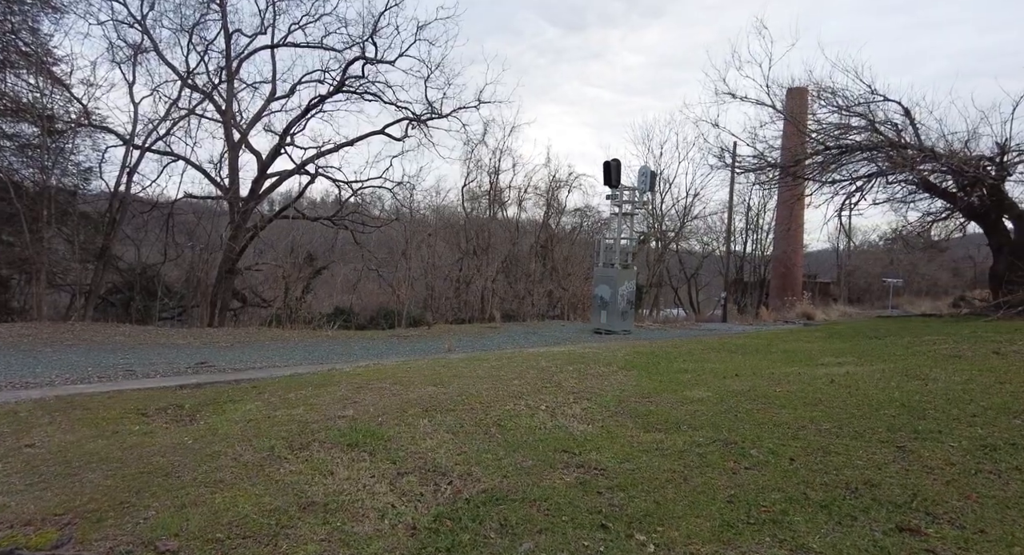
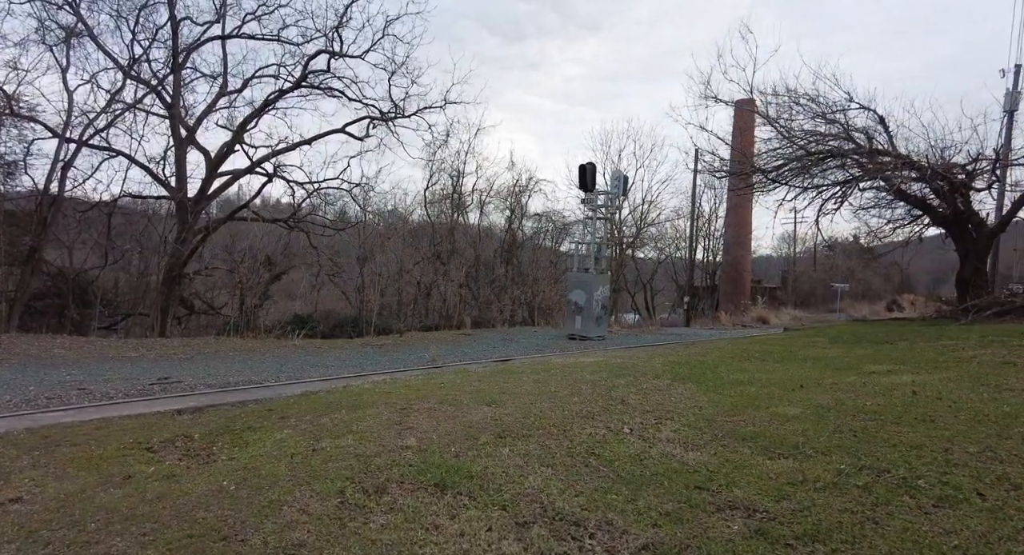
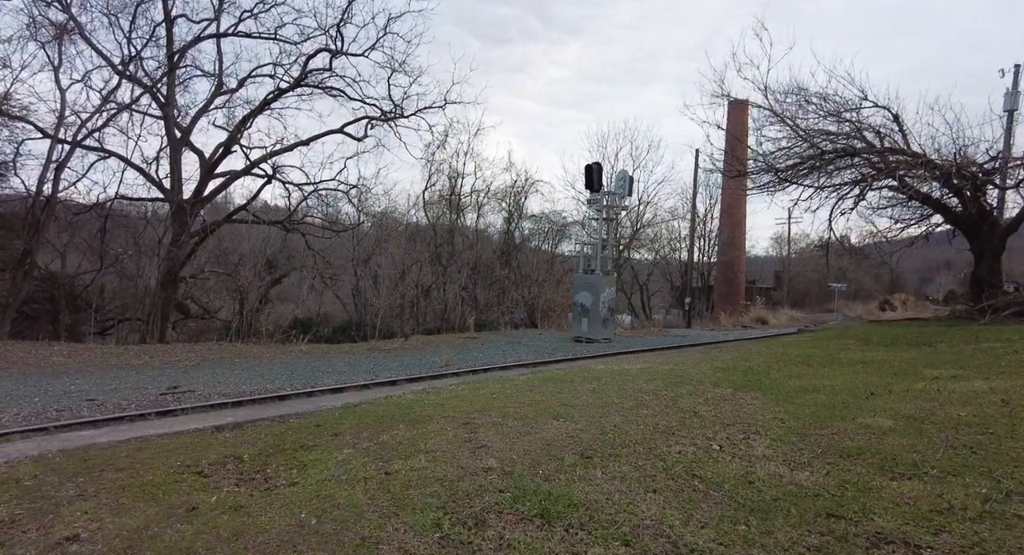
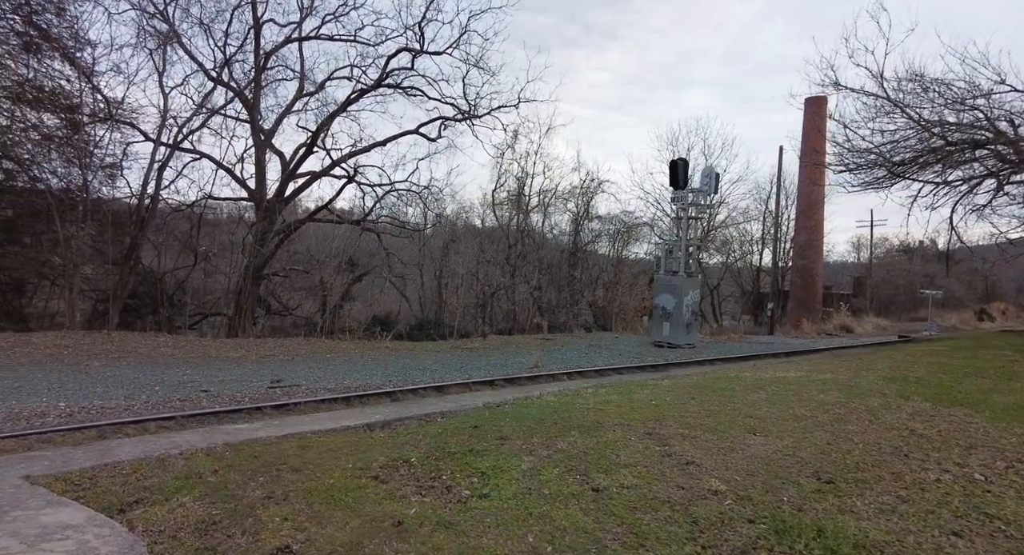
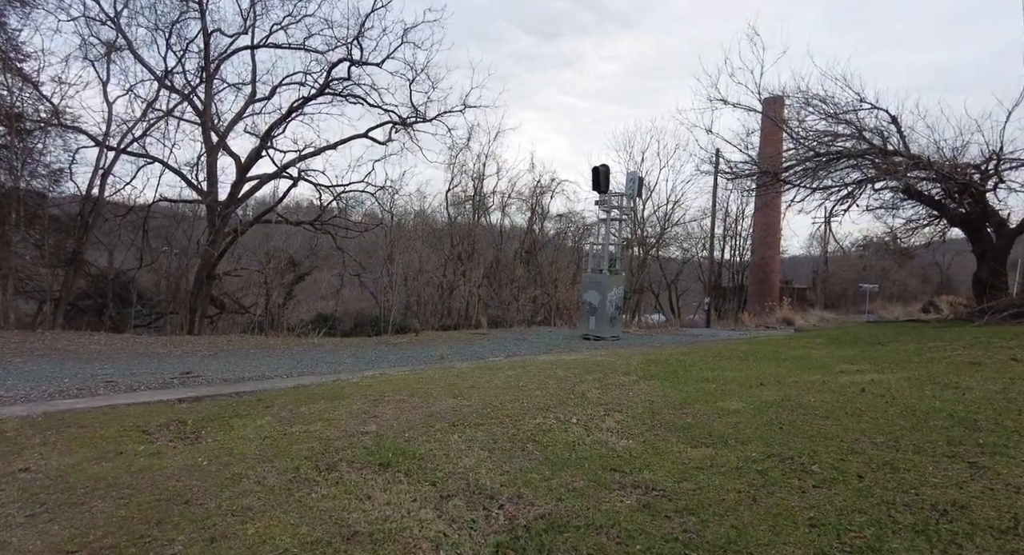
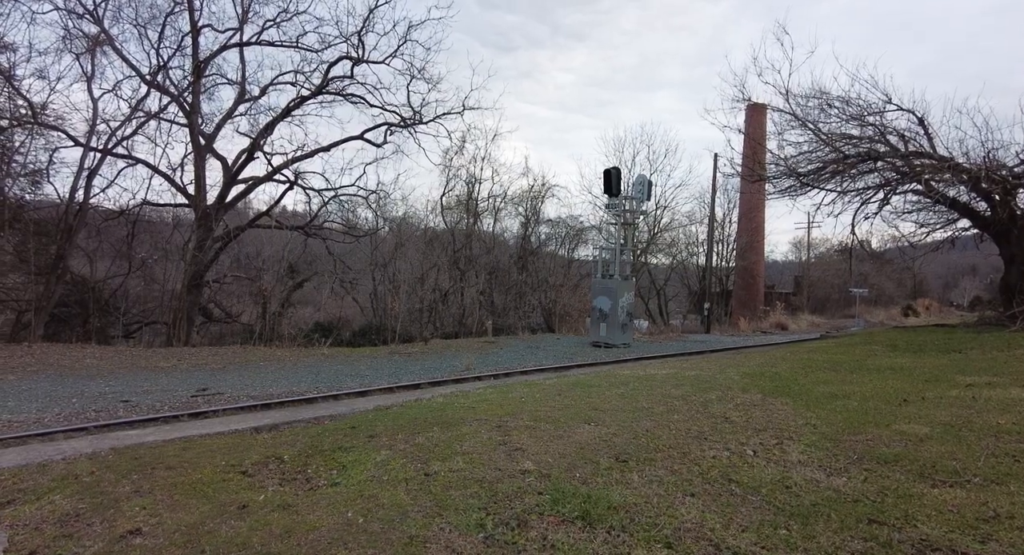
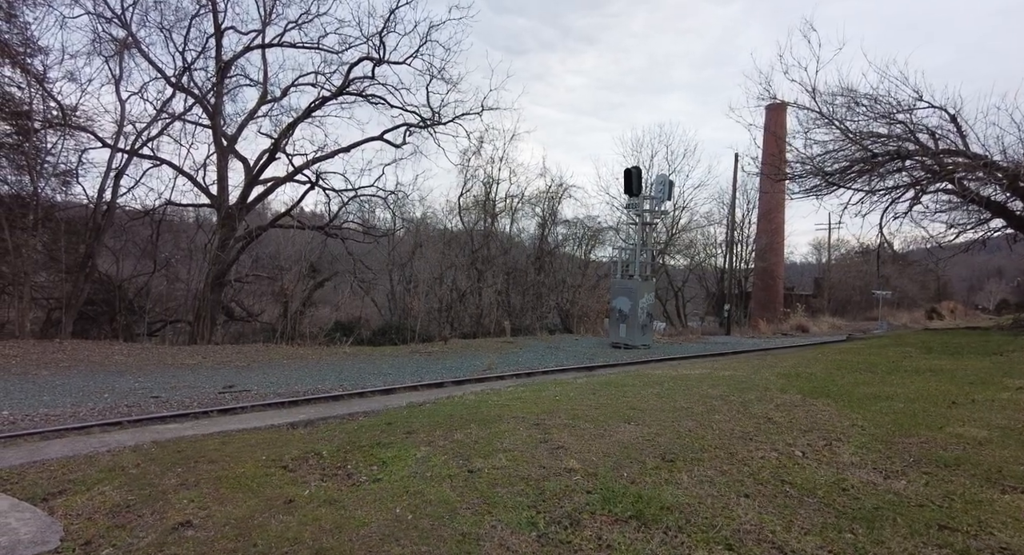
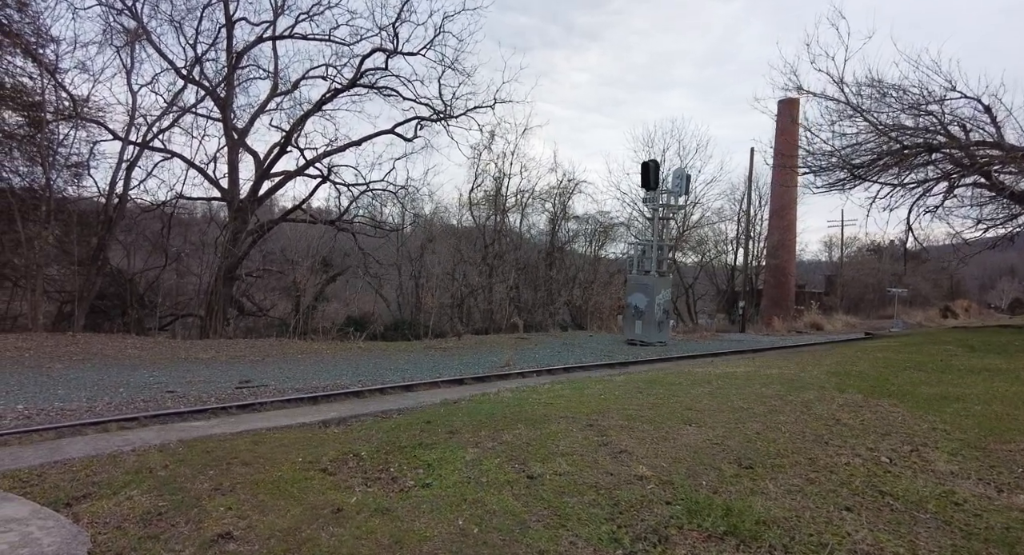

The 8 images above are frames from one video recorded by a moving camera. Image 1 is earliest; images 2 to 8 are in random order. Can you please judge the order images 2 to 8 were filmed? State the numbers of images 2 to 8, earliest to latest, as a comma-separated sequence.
5, 2, 3, 6, 7, 8, 4
